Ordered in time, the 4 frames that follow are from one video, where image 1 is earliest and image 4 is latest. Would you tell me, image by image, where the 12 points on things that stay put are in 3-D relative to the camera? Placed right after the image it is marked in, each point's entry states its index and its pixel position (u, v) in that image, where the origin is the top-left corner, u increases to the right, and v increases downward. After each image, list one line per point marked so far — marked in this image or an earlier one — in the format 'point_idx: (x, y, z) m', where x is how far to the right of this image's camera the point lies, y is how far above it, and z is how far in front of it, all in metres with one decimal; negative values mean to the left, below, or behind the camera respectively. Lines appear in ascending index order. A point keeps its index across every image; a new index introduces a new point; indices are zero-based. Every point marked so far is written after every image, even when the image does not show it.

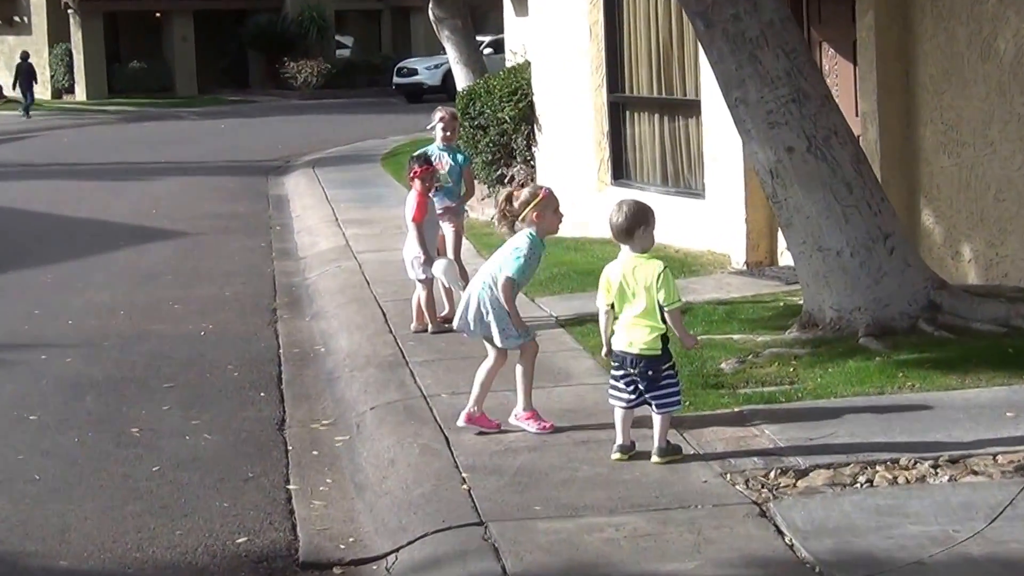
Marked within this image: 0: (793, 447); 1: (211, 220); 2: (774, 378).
0: (+1.2, -0.7, +6.5) m
1: (-3.4, +0.8, +17.6) m
2: (+1.3, -0.5, +7.8) m
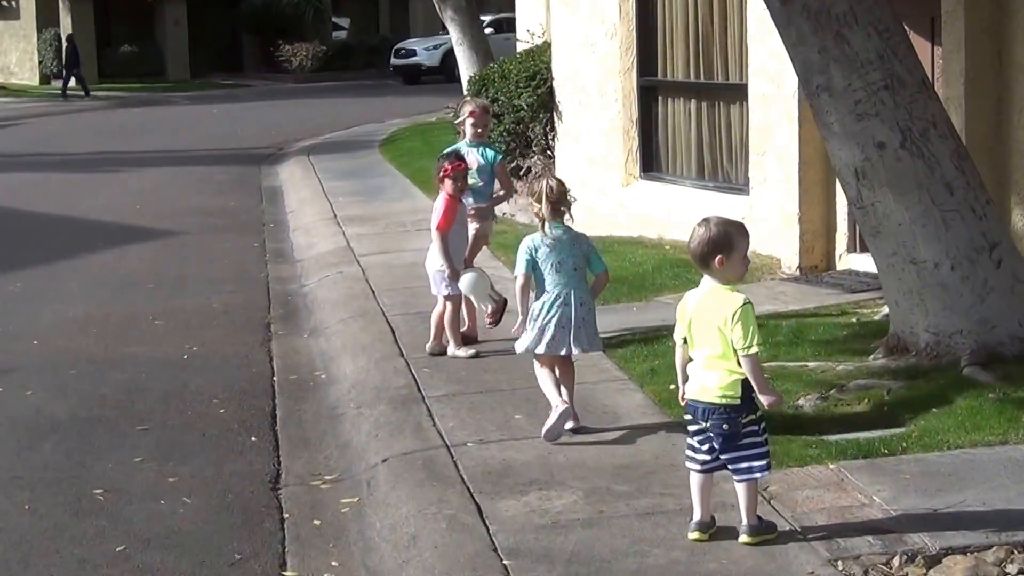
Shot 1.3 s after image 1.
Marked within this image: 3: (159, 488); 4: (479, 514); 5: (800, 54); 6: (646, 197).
0: (+1.4, -0.8, +5.2) m
1: (-3.3, +0.8, +16.3) m
2: (+1.5, -0.6, +6.5) m
3: (-1.4, -0.8, +6.2) m
4: (-0.1, -0.8, +5.5) m
5: (+1.3, +1.1, +7.0) m
6: (+1.1, +0.7, +12.4) m
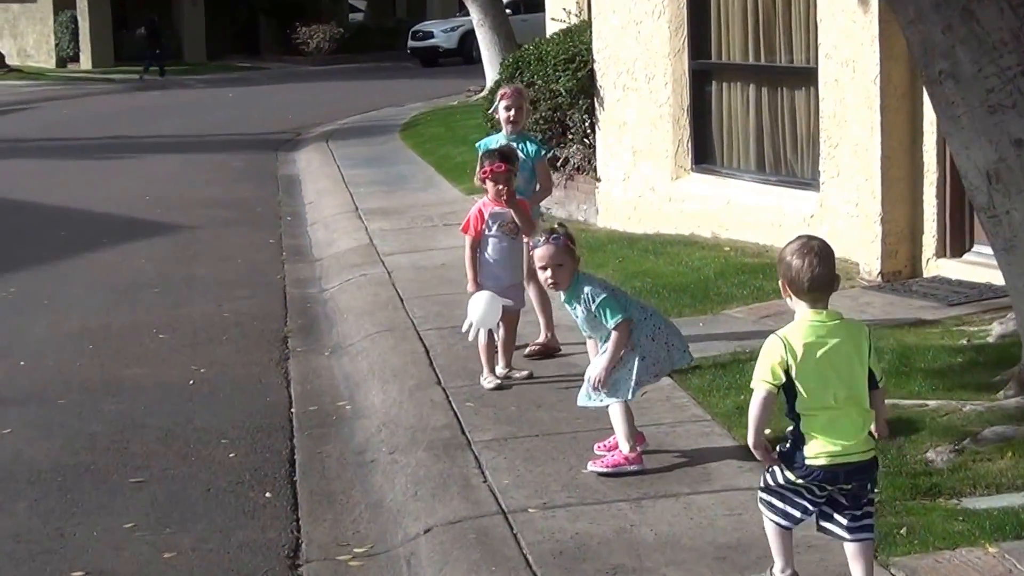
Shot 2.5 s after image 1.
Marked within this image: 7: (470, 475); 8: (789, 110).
0: (+1.6, -0.9, +4.1) m
1: (-2.9, +0.8, +15.1) m
2: (+1.7, -0.7, +5.3) m
3: (-1.2, -0.9, +5.1) m
4: (+0.1, -0.9, +4.4) m
5: (+1.5, +1.0, +5.8) m
6: (+1.4, +0.7, +11.2) m
7: (-0.2, -0.7, +5.8) m
8: (+1.9, +1.2, +10.4) m
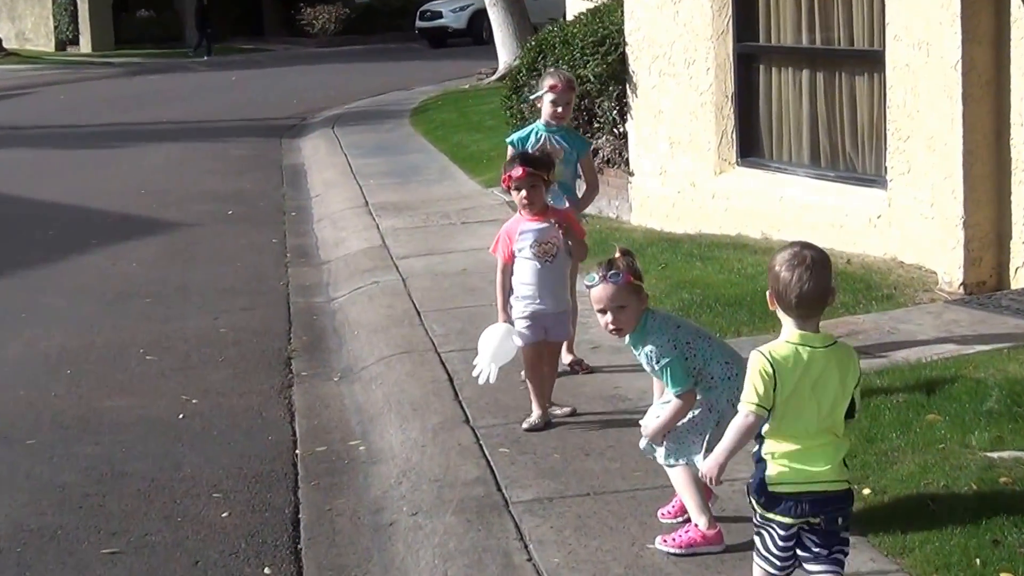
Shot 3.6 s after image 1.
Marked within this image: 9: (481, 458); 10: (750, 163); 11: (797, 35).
0: (+1.7, -1.0, +3.0) m
1: (-2.7, +0.8, +14.1) m
2: (+1.9, -0.8, +4.3) m
3: (-1.0, -1.0, +4.1) m
4: (+0.3, -1.1, +3.3) m
5: (+1.7, +0.8, +4.7) m
6: (+1.5, +0.7, +10.1) m
7: (0.0, -0.8, +4.8) m
8: (+2.0, +1.1, +9.4) m
9: (-0.1, -0.6, +5.7) m
10: (+1.6, +0.8, +10.3) m
11: (+1.8, +1.6, +9.7) m
